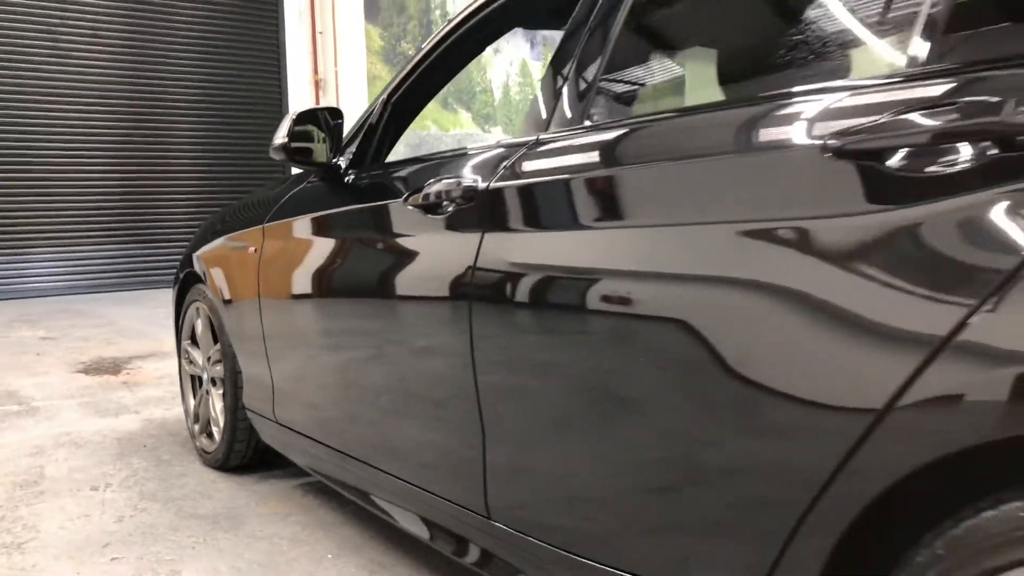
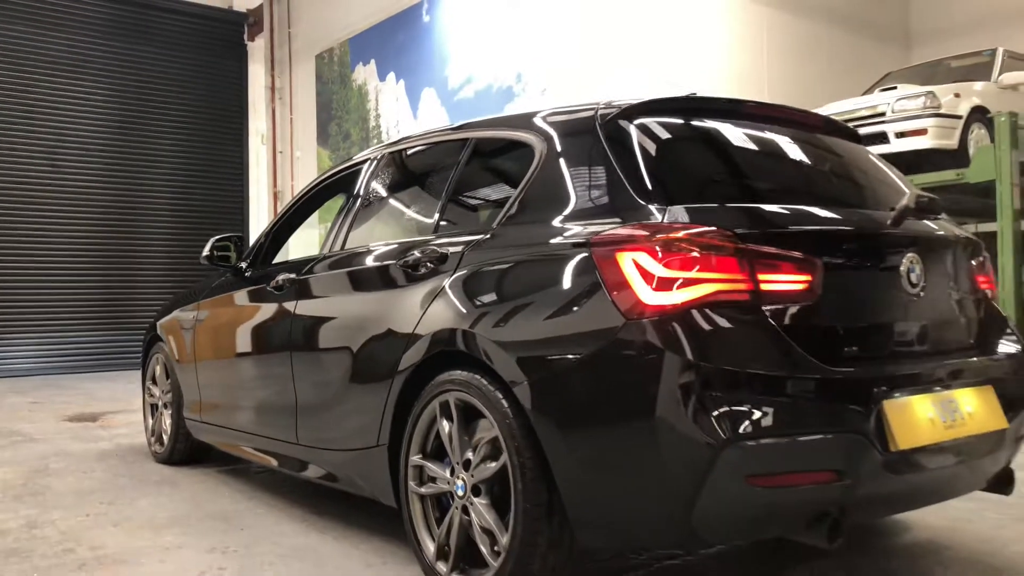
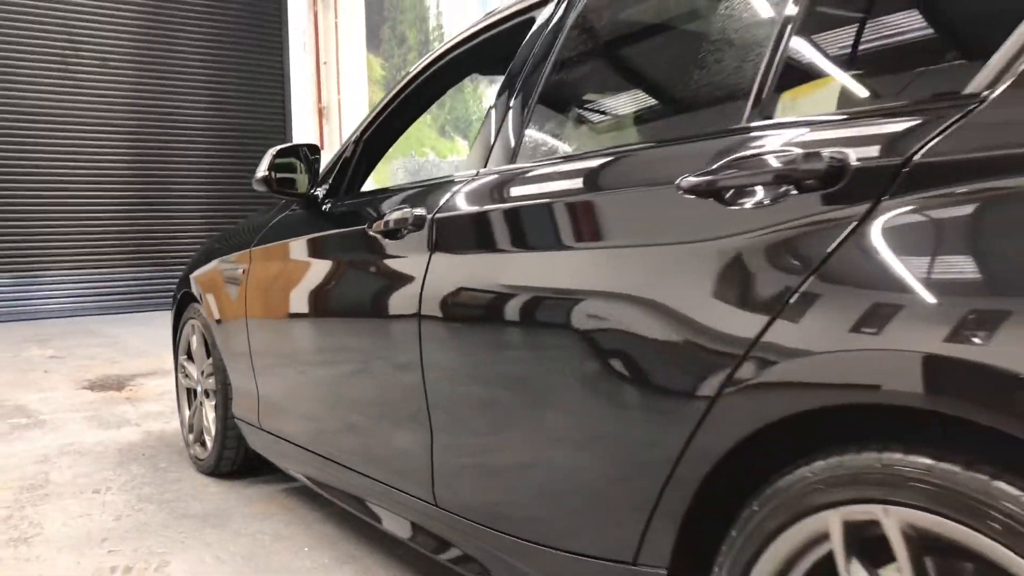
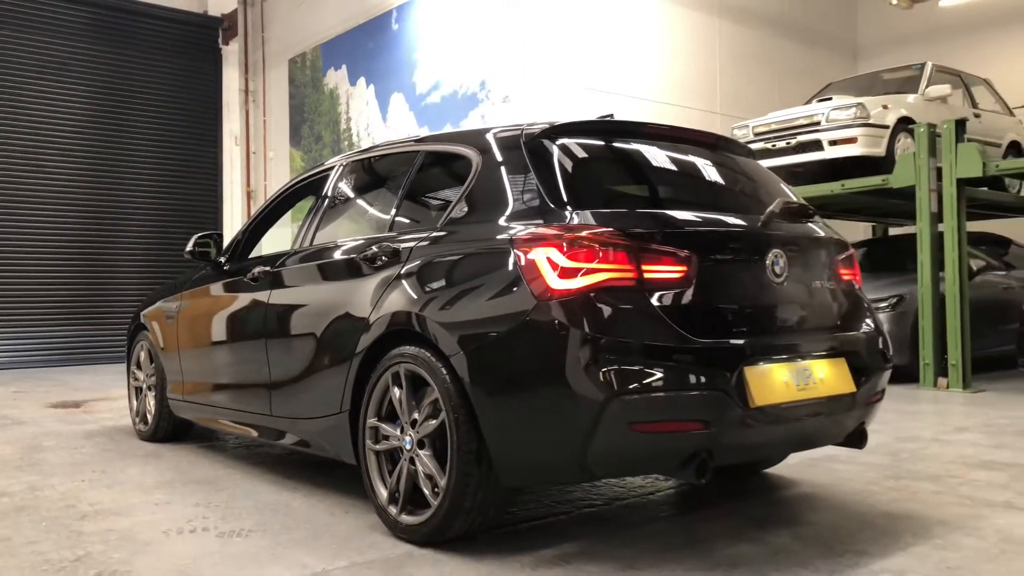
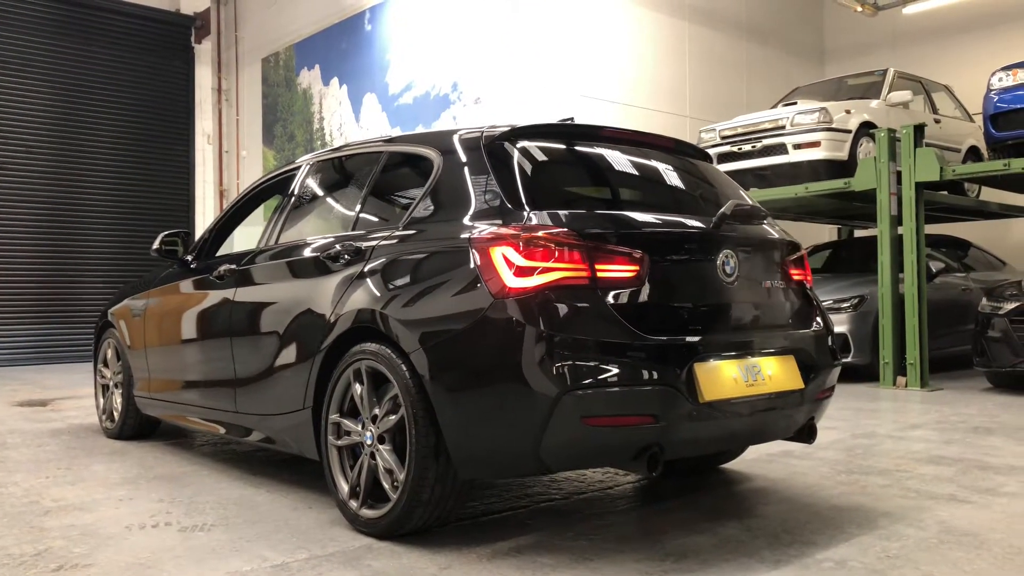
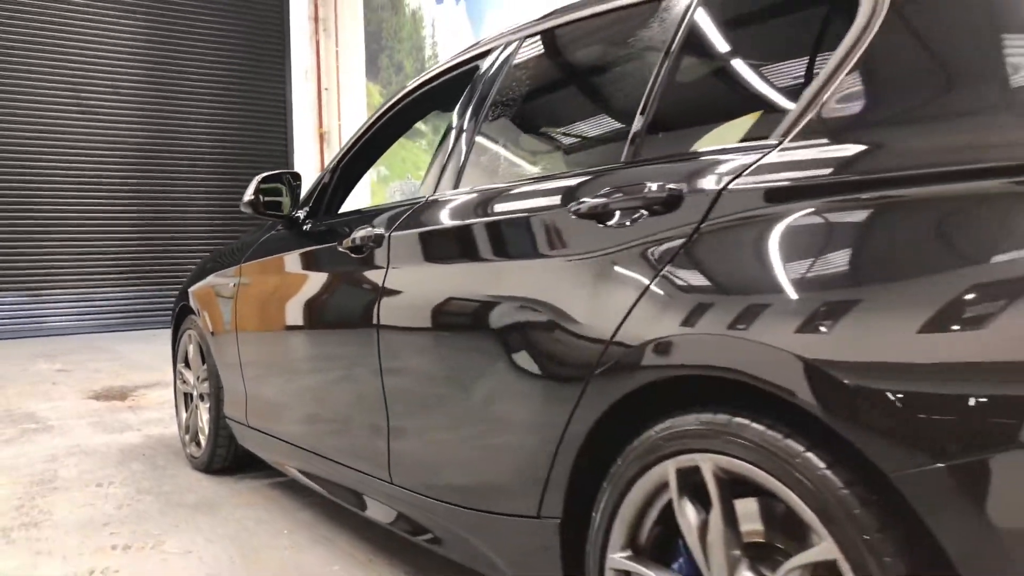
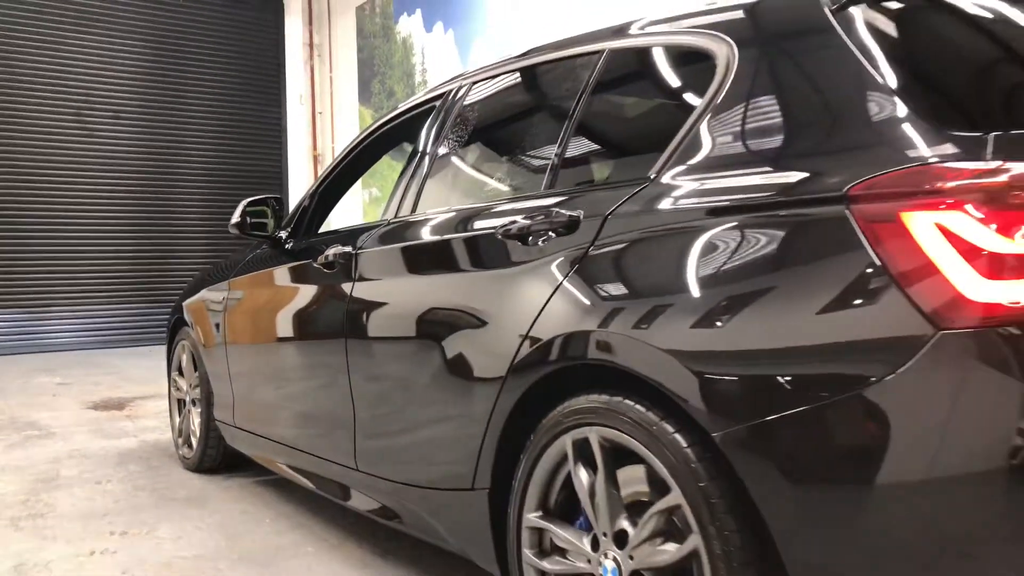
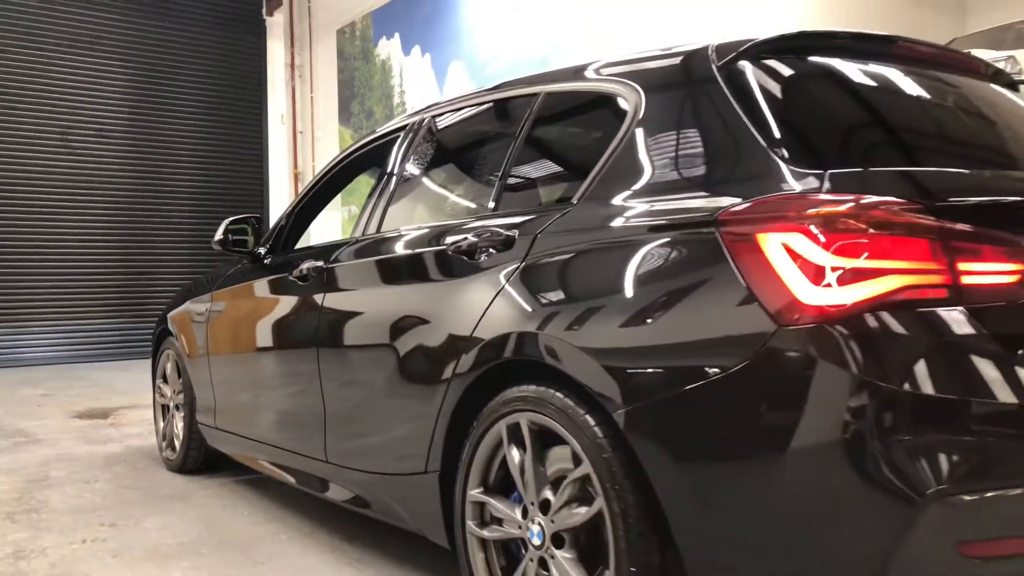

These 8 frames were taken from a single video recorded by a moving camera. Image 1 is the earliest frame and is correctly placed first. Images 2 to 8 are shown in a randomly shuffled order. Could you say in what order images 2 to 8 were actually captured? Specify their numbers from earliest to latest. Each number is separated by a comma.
3, 6, 7, 8, 2, 4, 5
